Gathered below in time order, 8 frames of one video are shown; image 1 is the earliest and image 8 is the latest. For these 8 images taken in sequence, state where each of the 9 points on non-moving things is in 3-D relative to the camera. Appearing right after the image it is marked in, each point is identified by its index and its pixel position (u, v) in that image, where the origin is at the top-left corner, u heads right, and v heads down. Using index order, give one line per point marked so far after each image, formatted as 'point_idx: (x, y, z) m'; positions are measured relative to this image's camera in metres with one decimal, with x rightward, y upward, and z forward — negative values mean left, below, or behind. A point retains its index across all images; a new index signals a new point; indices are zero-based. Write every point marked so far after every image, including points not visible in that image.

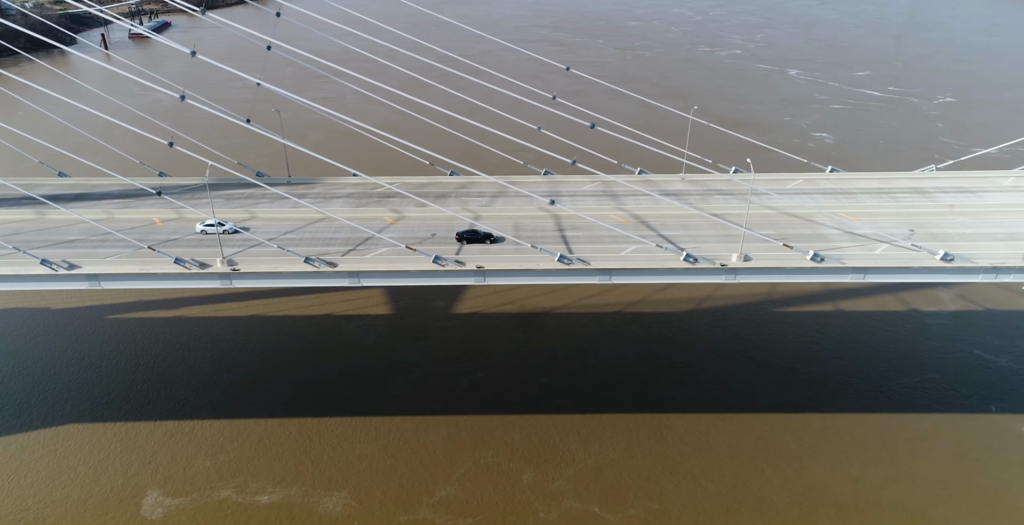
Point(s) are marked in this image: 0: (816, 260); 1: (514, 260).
0: (+8.1, +0.1, +19.8) m
1: (+0.1, +0.1, +19.9) m
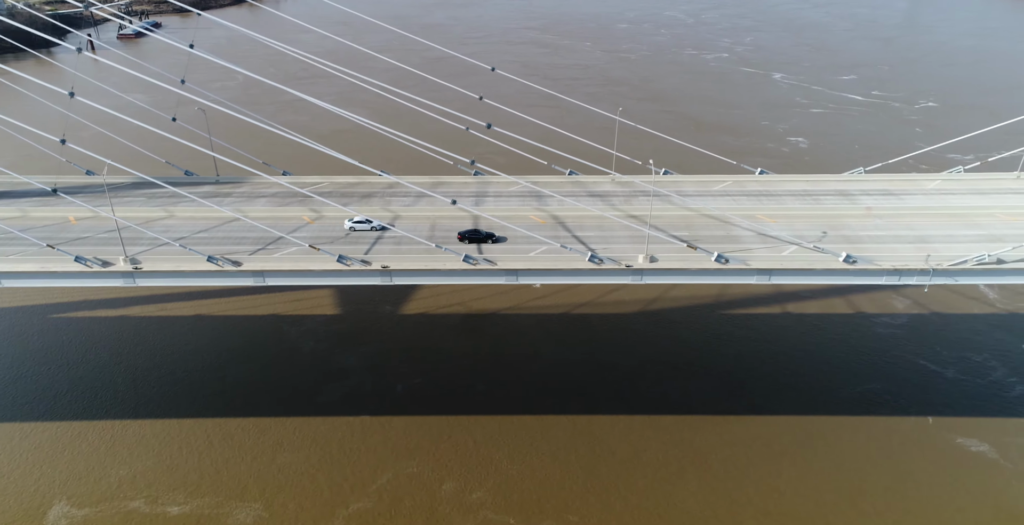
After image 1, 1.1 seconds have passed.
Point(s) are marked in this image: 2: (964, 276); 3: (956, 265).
0: (+5.6, 0.0, +19.9) m
1: (-2.5, +0.1, +20.0) m
2: (+11.9, -0.3, +19.4) m
3: (+11.8, -0.1, +19.5) m
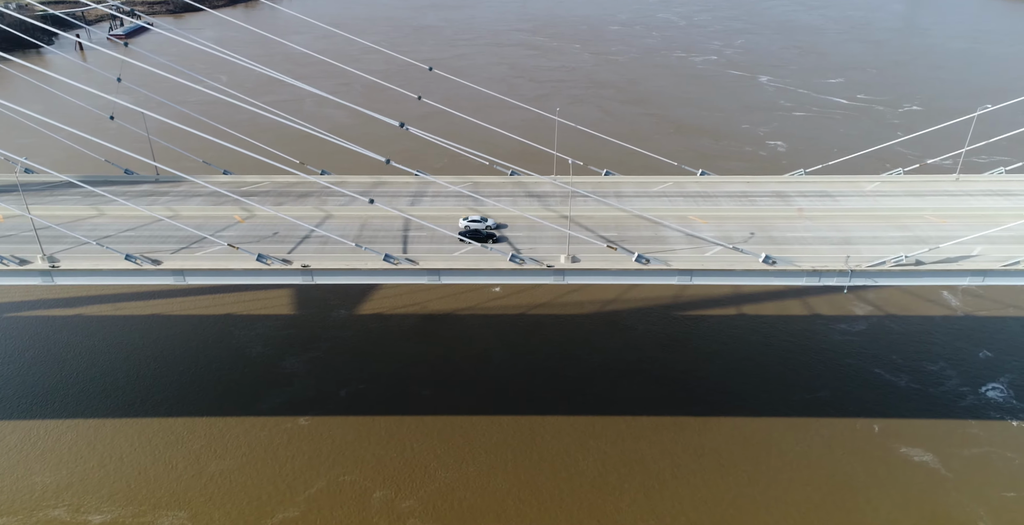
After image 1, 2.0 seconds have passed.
0: (+3.5, 0.0, +19.9) m
1: (-4.6, +0.1, +20.0) m
2: (+9.8, -0.4, +19.4) m
3: (+9.7, -0.1, +19.5) m
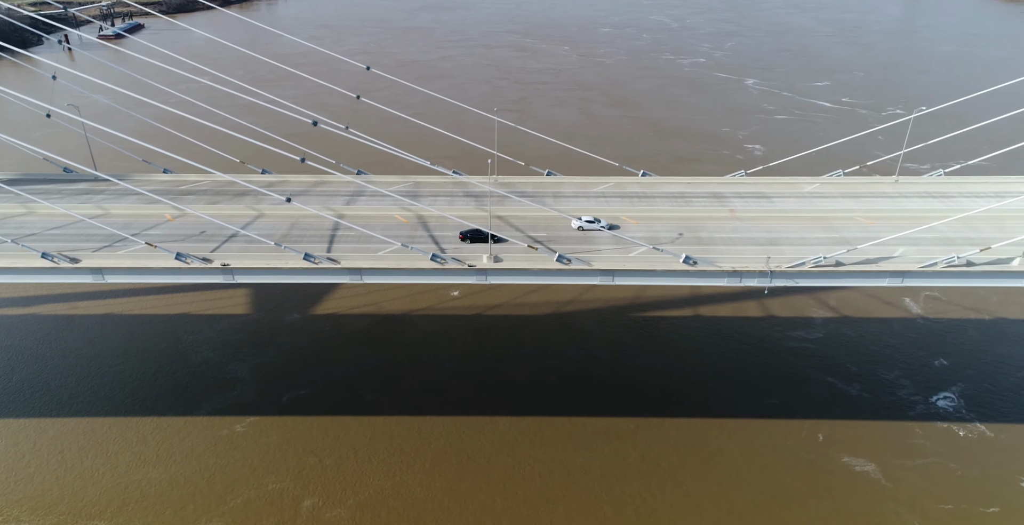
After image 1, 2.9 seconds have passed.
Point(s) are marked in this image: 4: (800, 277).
0: (+1.4, 0.0, +19.9) m
1: (-6.7, +0.1, +19.9) m
2: (+7.7, -0.4, +19.5) m
3: (+7.5, -0.1, +19.6) m
4: (+7.6, -0.4, +19.5) m
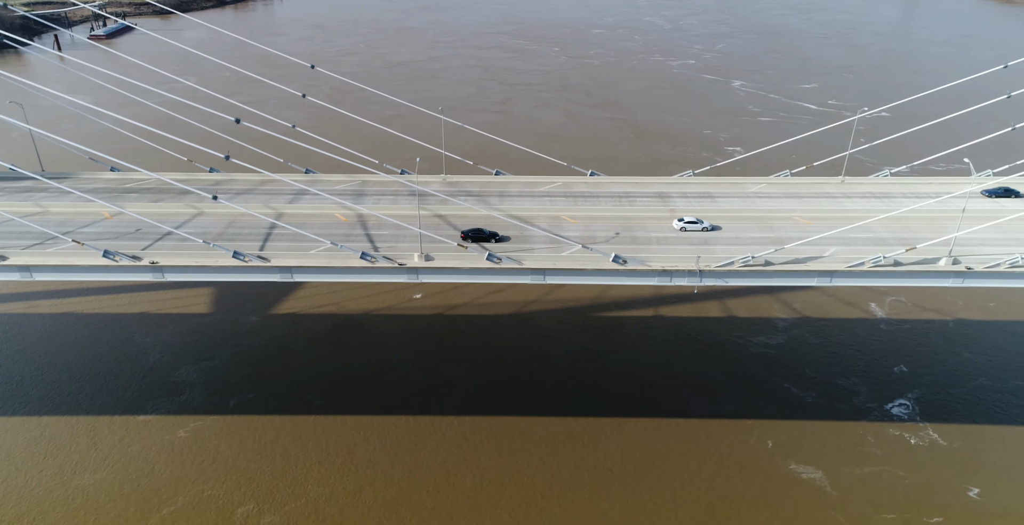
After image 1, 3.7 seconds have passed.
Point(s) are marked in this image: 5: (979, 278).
0: (-0.5, +0.1, +19.9) m
1: (-8.6, +0.2, +19.9) m
2: (+5.8, -0.4, +19.5) m
3: (+5.7, -0.1, +19.6) m
4: (+5.7, -0.4, +19.6) m
5: (+12.2, -0.4, +19.2) m
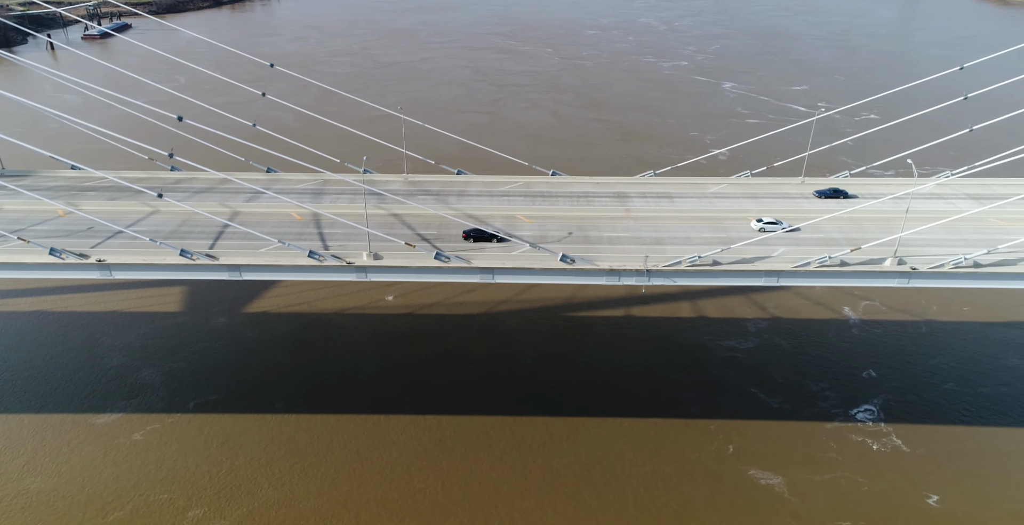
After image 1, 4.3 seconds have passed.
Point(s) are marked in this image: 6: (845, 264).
0: (-1.9, +0.1, +19.9) m
1: (-10.0, +0.3, +19.8) m
2: (+4.4, -0.4, +19.6) m
3: (+4.3, -0.1, +19.7) m
4: (+4.4, -0.4, +19.6) m
5: (+10.8, -0.4, +19.3) m
6: (+8.9, 0.0, +19.6) m
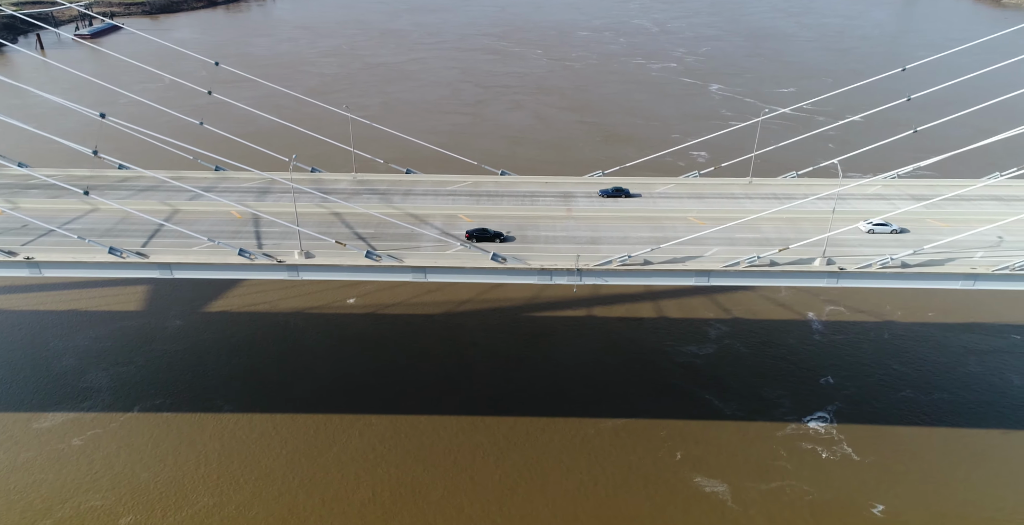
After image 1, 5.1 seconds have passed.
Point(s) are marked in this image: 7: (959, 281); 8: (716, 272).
0: (-3.8, +0.1, +19.9) m
1: (-11.8, +0.3, +19.8) m
2: (+2.6, -0.4, +19.6) m
3: (+2.4, -0.1, +19.7) m
4: (+2.5, -0.3, +19.6) m
5: (+8.9, -0.4, +19.3) m
6: (+7.0, 0.0, +19.7) m
7: (+11.5, -0.5, +18.9) m
8: (+5.3, -0.2, +19.2) m
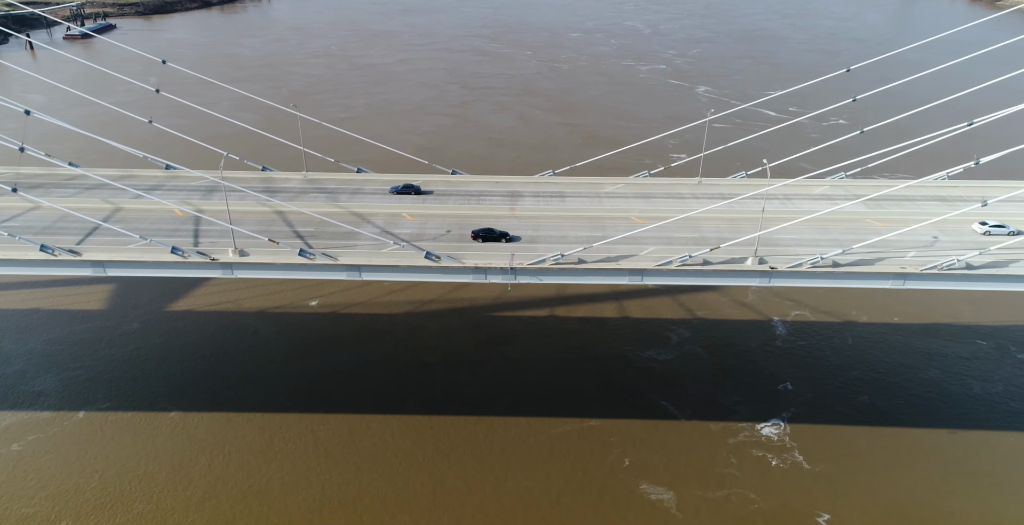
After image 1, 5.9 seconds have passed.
0: (-5.5, +0.2, +19.9) m
1: (-13.6, +0.4, +19.7) m
2: (+0.8, -0.3, +19.6) m
3: (+0.6, 0.0, +19.7) m
4: (+0.7, -0.3, +19.6) m
5: (+7.2, -0.4, +19.4) m
6: (+5.2, 0.0, +19.7) m
7: (+9.8, -0.5, +19.0) m
8: (+3.5, -0.2, +19.3) m
